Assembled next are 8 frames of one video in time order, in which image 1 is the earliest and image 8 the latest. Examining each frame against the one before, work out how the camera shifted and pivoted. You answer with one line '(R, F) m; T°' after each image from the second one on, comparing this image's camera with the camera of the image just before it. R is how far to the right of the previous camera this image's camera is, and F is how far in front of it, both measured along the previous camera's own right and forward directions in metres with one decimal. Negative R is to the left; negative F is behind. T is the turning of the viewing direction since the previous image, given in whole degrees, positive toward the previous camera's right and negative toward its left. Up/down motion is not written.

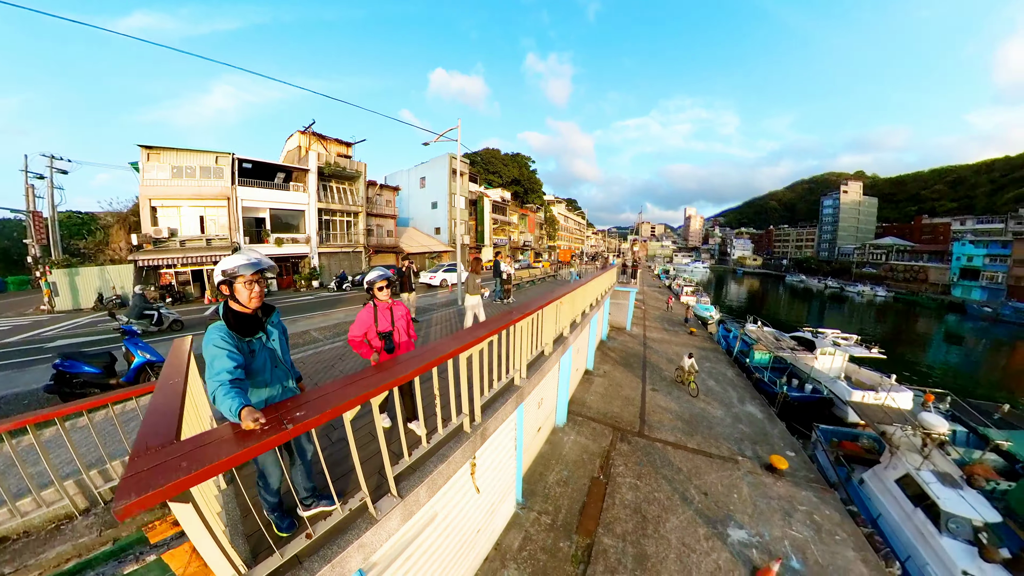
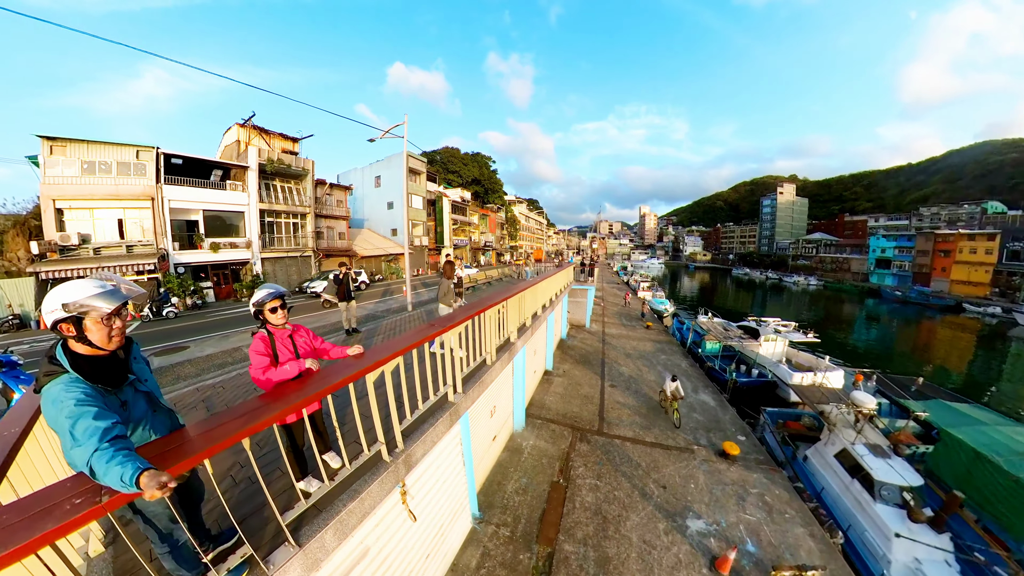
(+0.3, +0.3) m; +6°
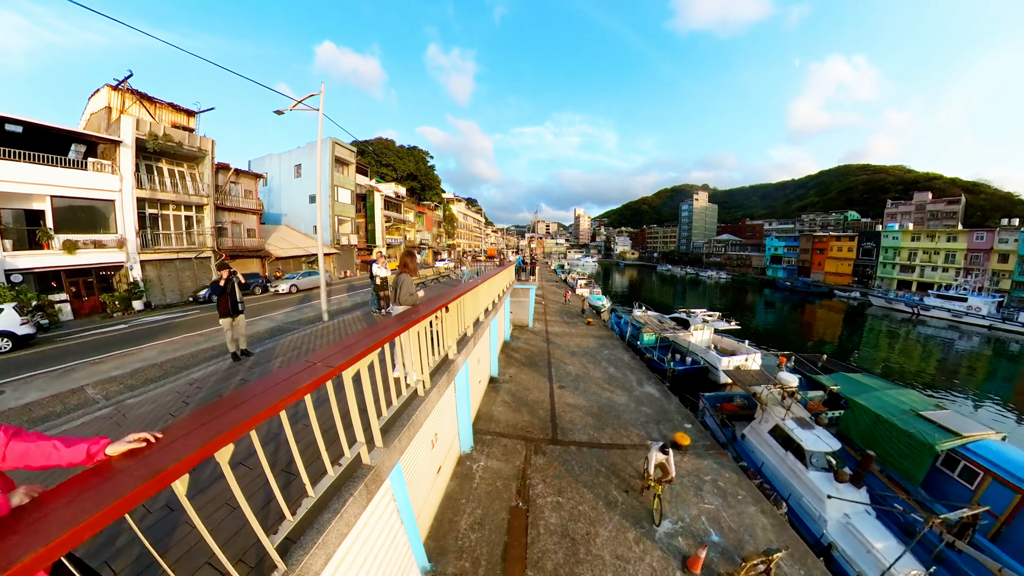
(-0.1, +0.8) m; +10°
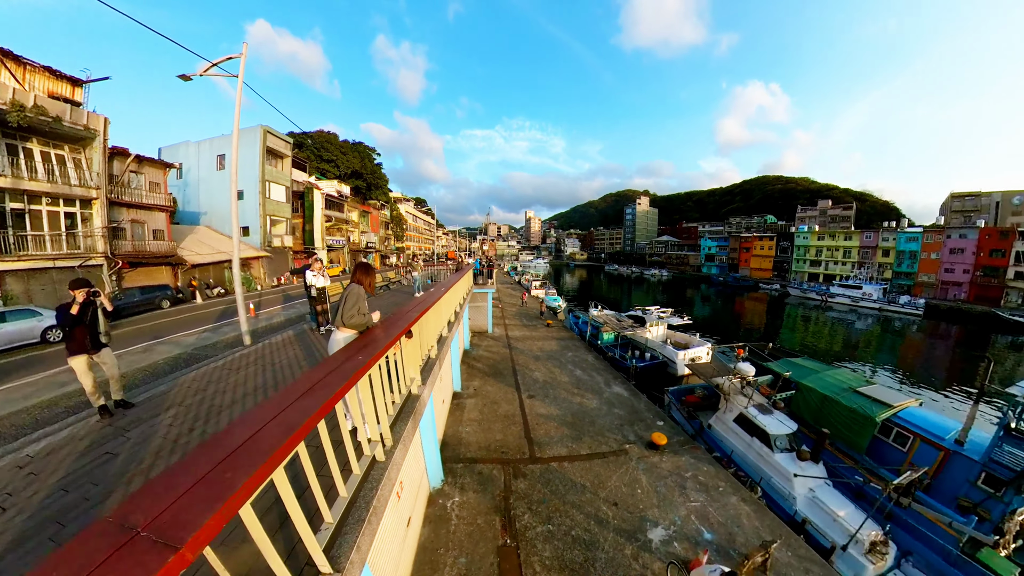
(-0.5, +0.6) m; +8°
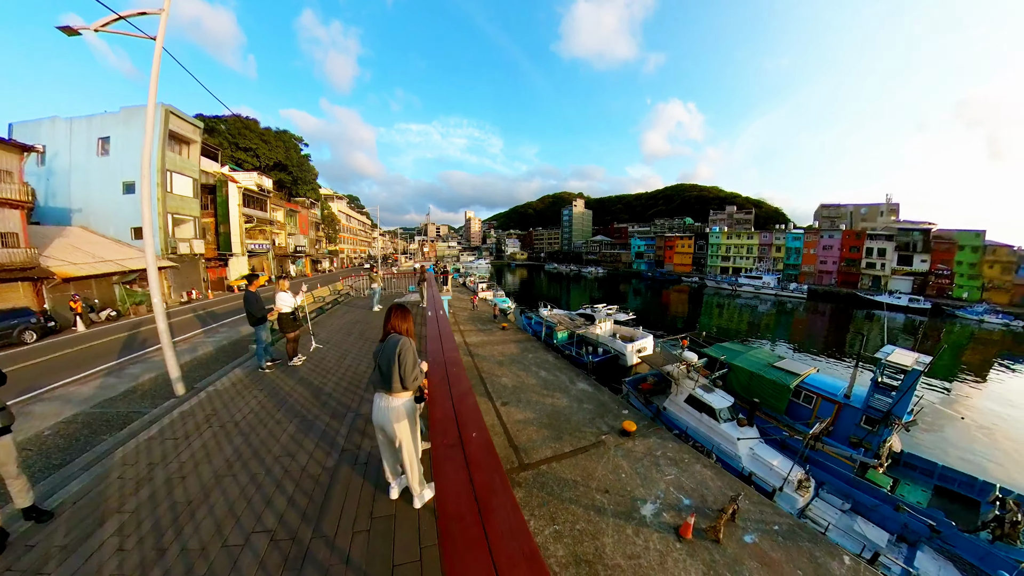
(-1.0, -0.1) m; +11°
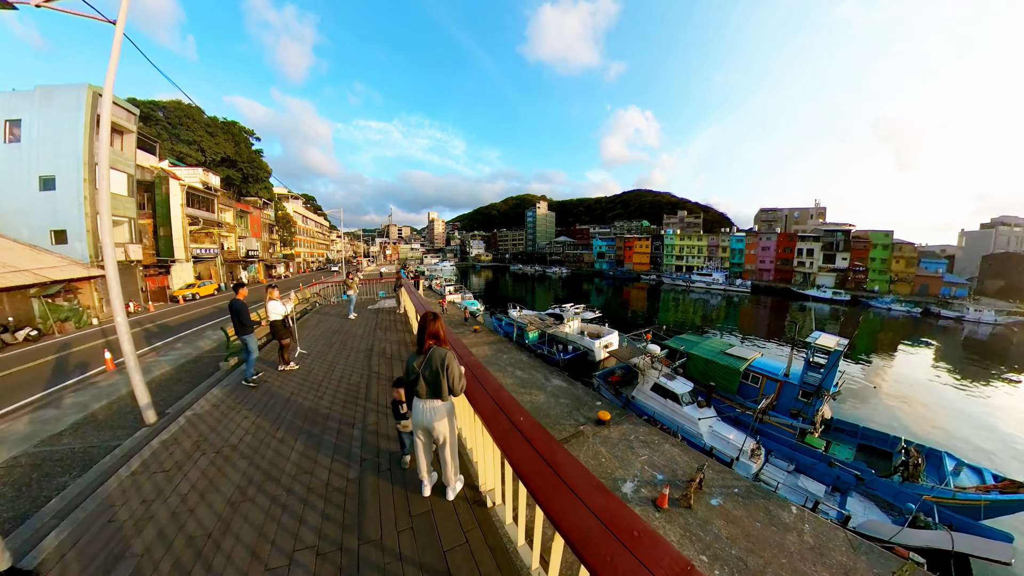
(-0.4, -0.3) m; +6°
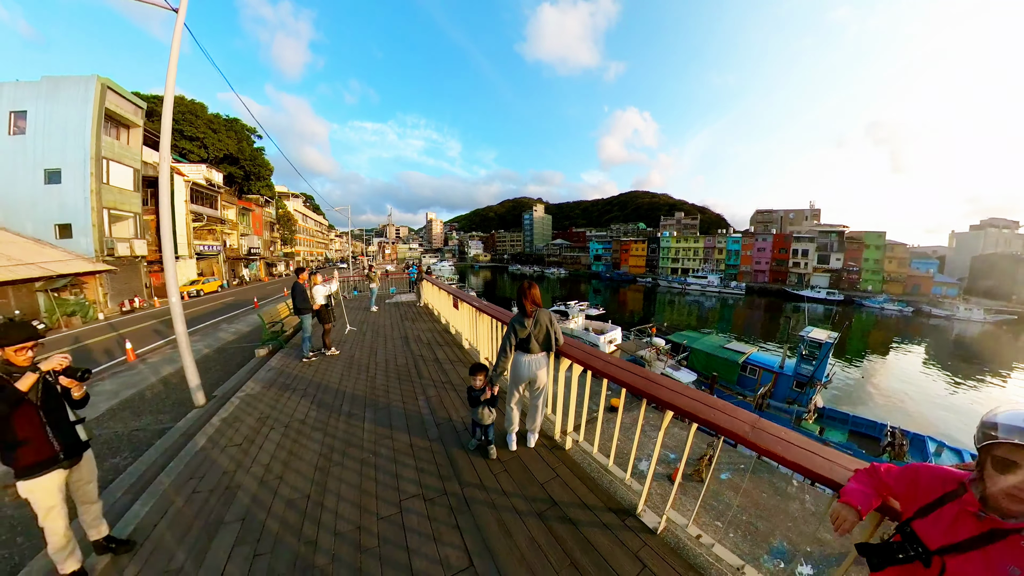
(-0.6, -0.2) m; +1°
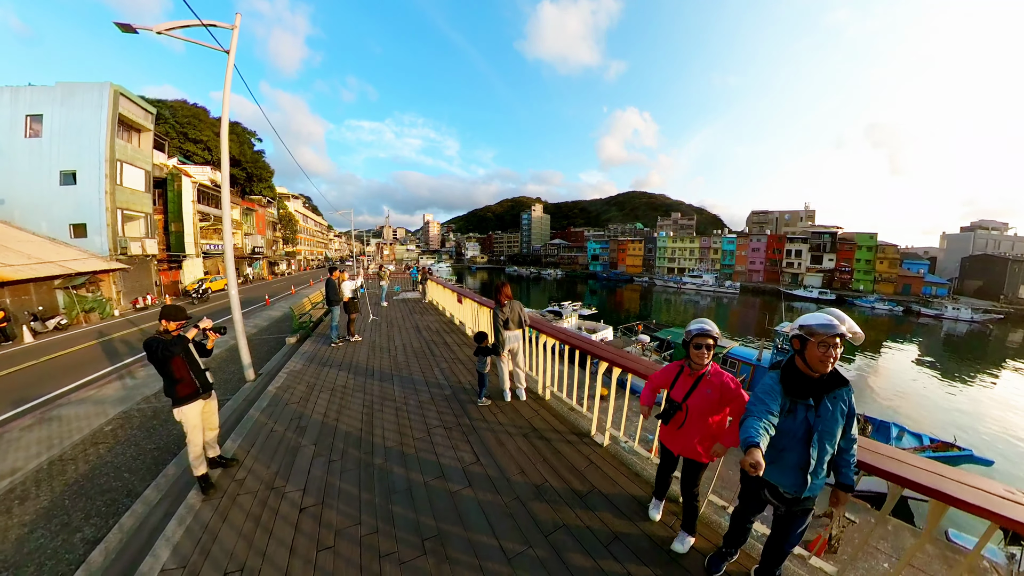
(+0.1, -0.9) m; 0°
